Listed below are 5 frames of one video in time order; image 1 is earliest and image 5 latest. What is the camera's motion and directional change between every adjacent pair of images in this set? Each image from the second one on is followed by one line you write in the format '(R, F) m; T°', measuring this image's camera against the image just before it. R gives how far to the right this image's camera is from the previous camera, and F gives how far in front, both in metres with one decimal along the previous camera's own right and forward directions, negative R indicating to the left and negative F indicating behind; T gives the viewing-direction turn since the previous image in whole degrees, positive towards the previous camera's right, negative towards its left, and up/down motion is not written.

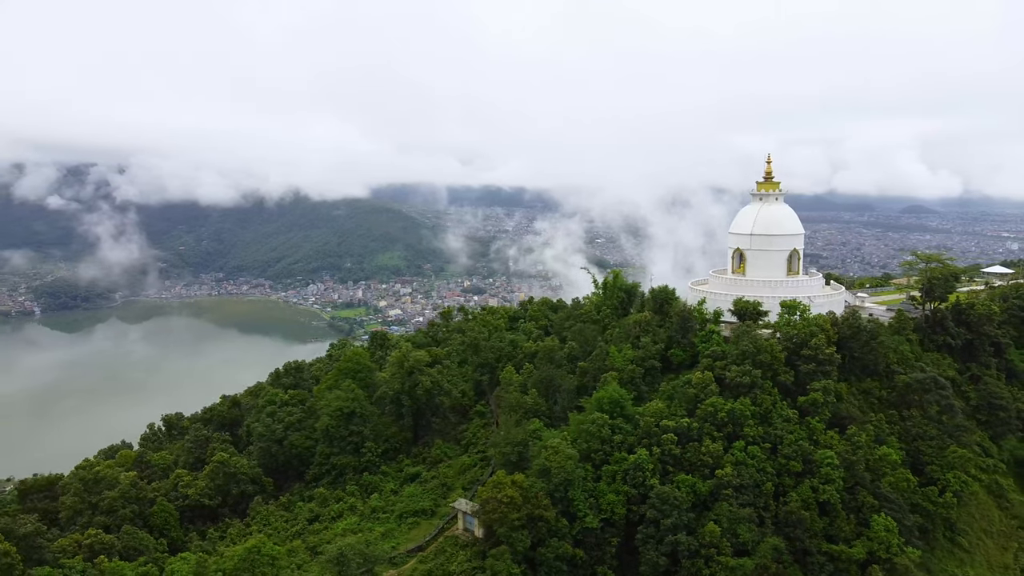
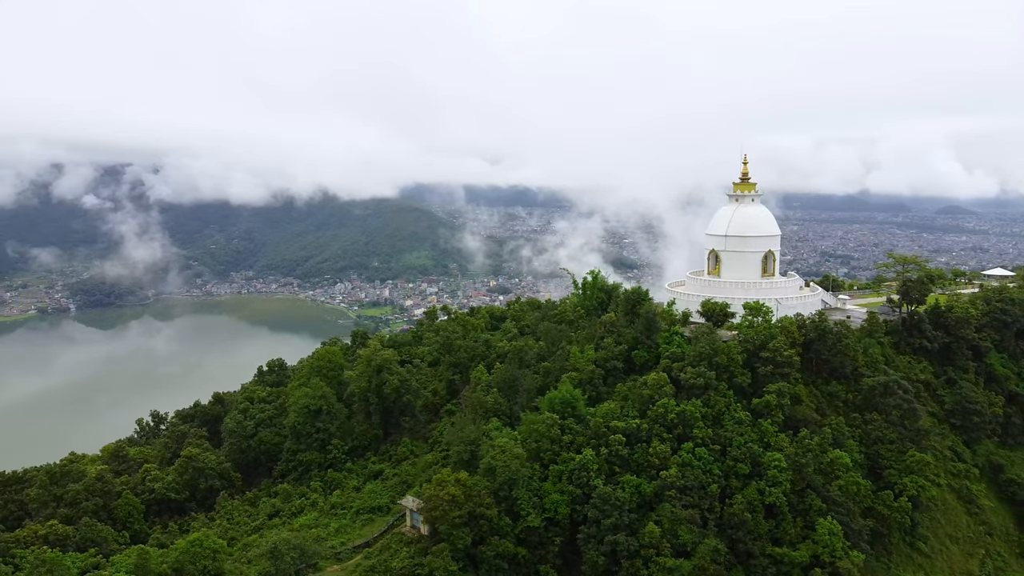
(+2.1, -0.1) m; -2°
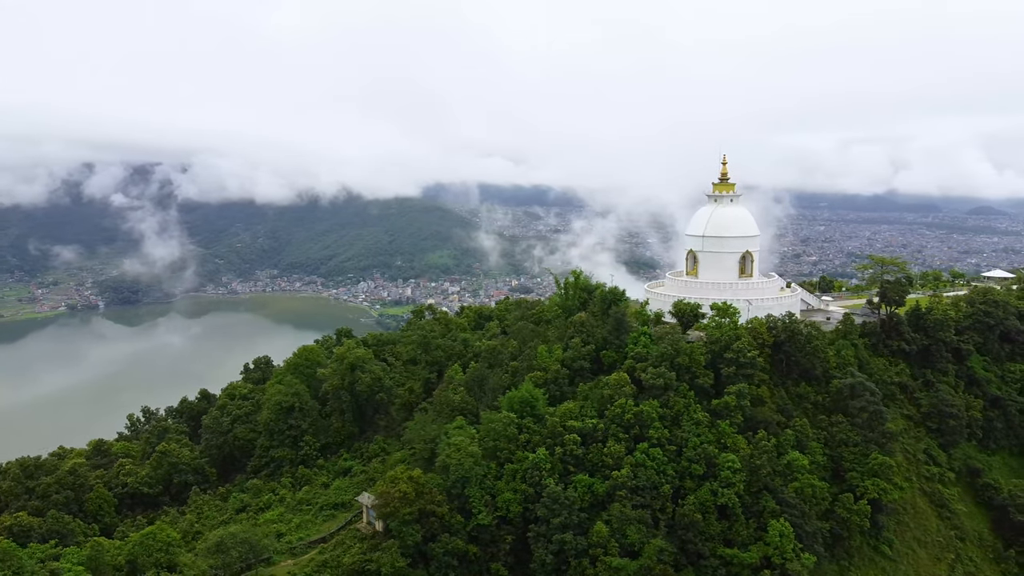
(+1.8, -0.1) m; -1°
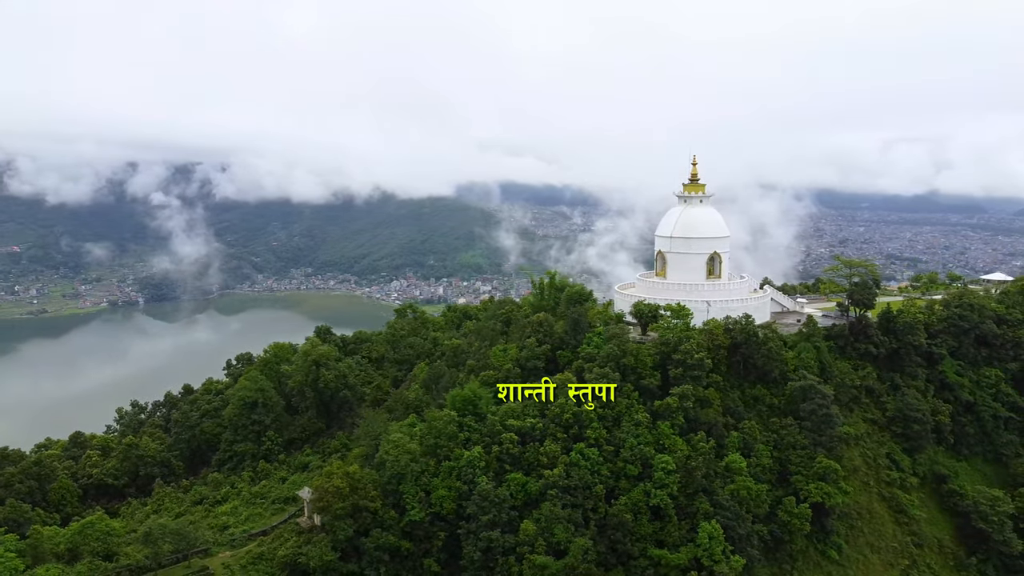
(+2.5, -0.2) m; -2°
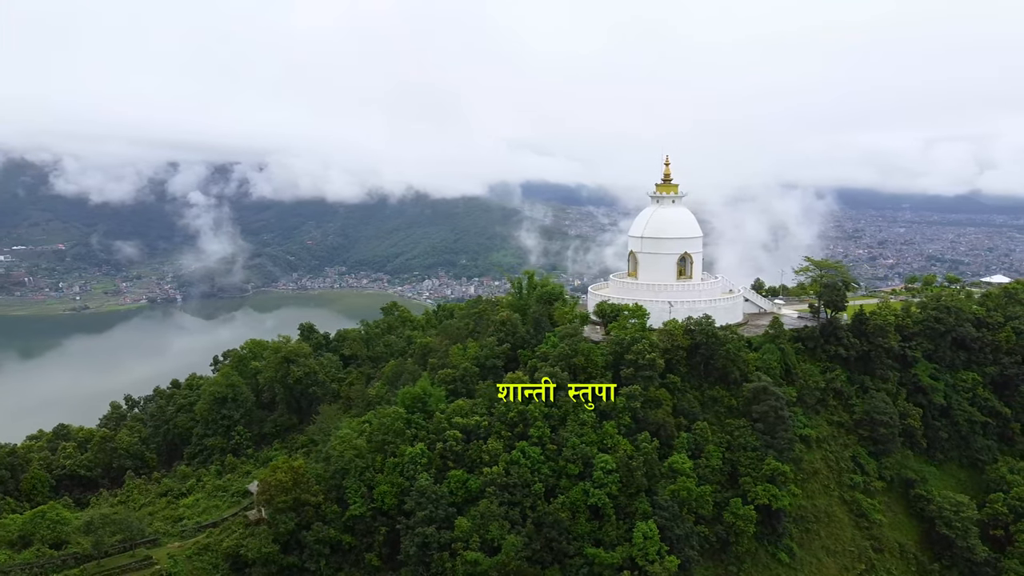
(+2.4, -0.2) m; -2°
